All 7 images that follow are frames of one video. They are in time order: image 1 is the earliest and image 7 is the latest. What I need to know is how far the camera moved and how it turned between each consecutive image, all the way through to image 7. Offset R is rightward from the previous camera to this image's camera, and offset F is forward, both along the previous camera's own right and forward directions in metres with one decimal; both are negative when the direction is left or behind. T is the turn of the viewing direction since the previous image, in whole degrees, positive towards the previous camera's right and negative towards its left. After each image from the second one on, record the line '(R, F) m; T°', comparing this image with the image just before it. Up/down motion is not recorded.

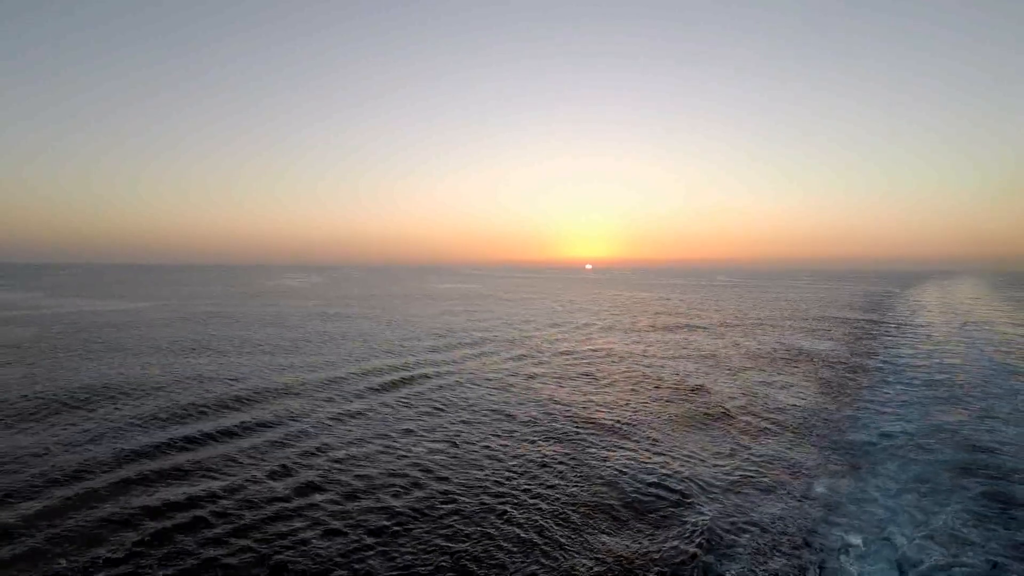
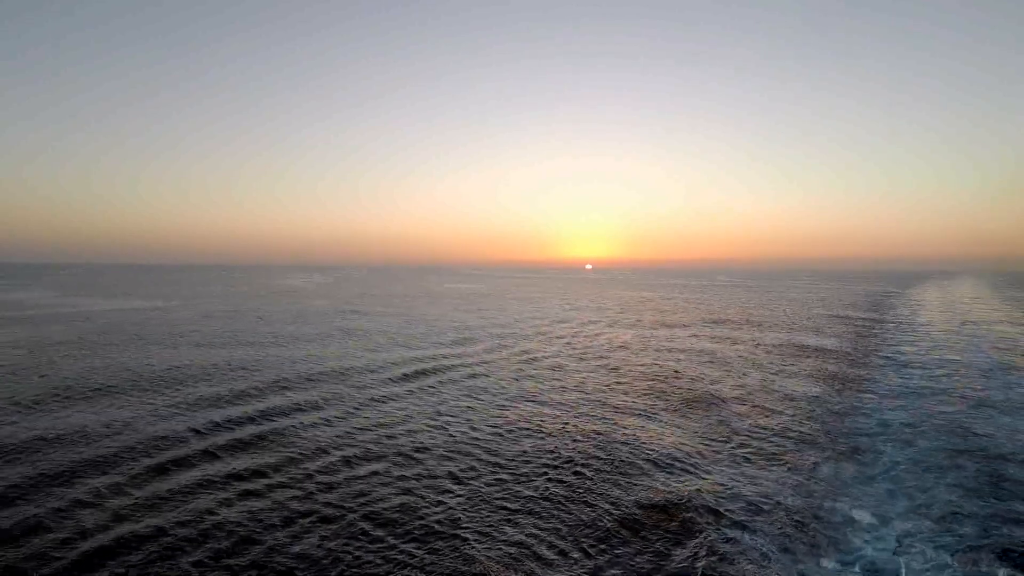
(-0.8, -0.9) m; 0°
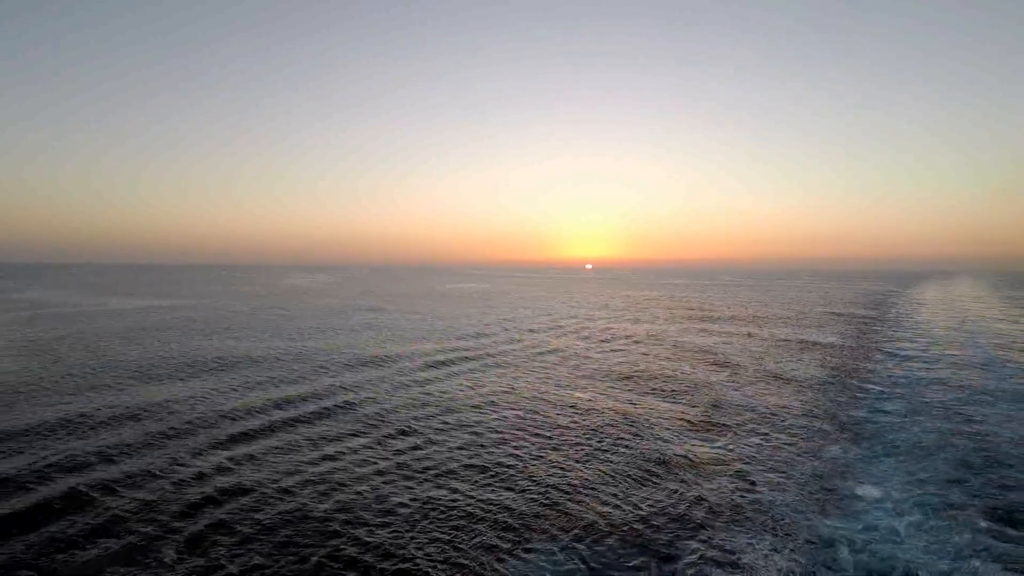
(-0.9, -1.0) m; 0°
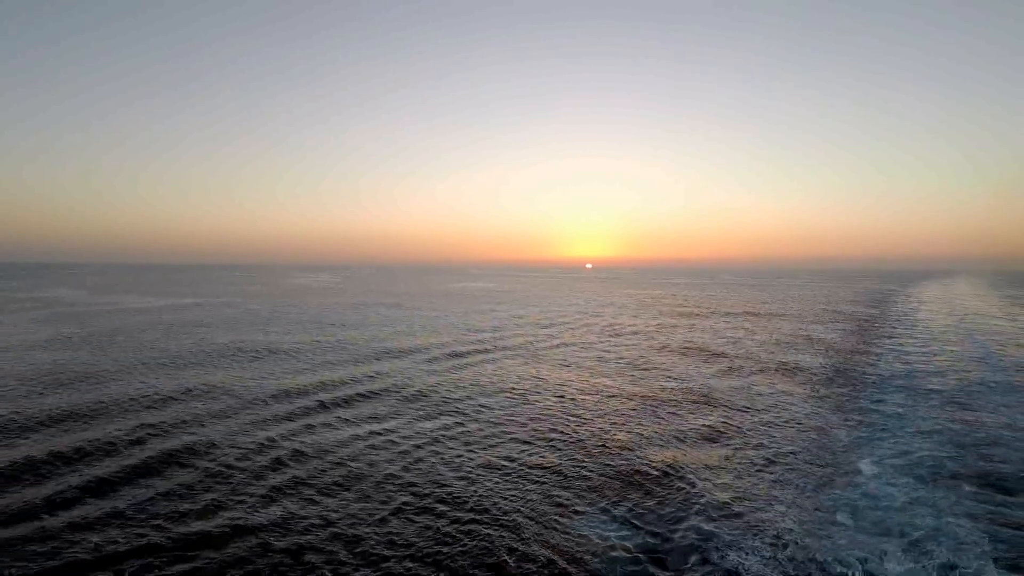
(-0.9, -1.2) m; 0°
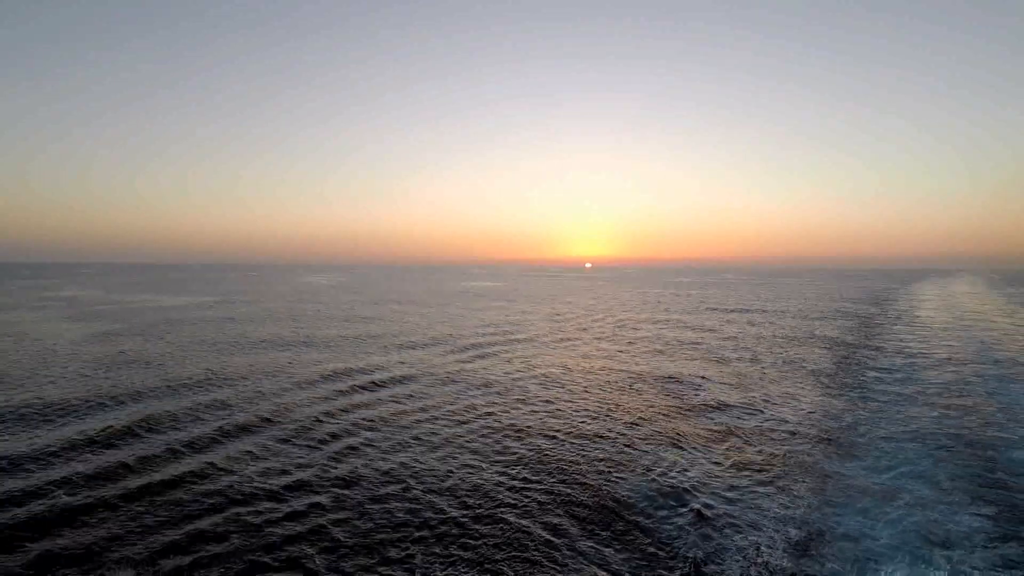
(-1.4, -1.9) m; 0°
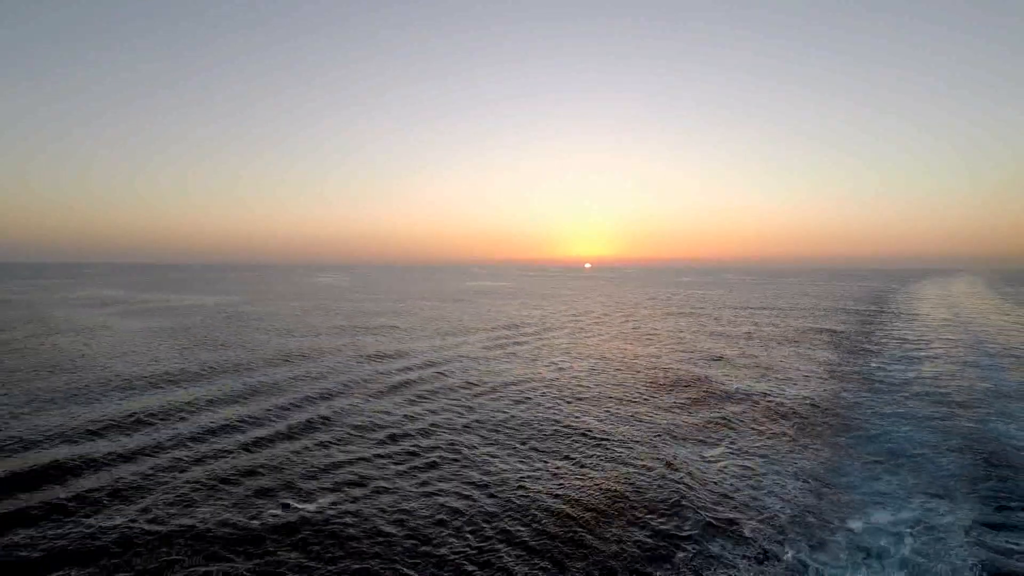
(-1.6, -2.1) m; 0°
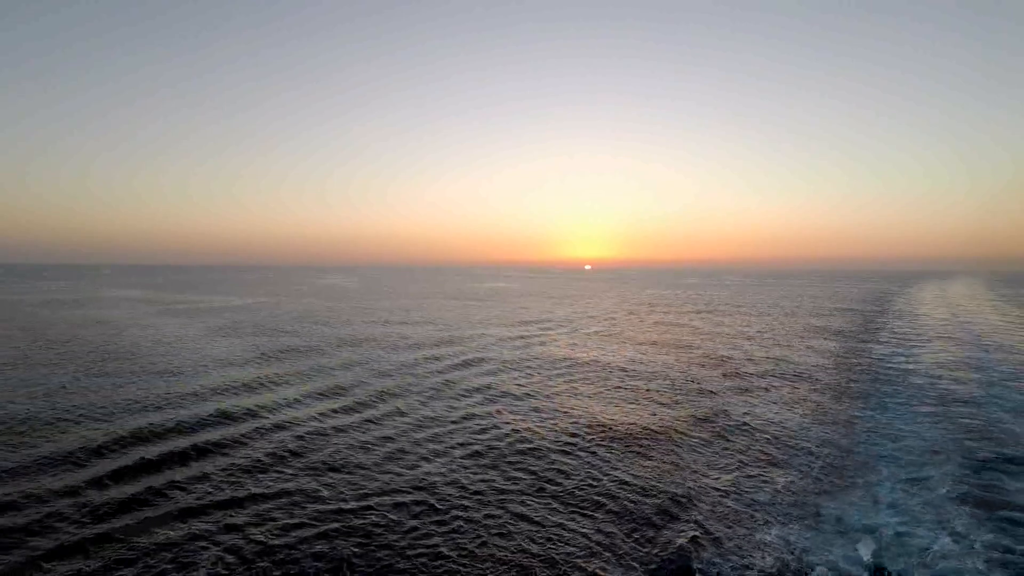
(-2.2, -2.5) m; 0°
